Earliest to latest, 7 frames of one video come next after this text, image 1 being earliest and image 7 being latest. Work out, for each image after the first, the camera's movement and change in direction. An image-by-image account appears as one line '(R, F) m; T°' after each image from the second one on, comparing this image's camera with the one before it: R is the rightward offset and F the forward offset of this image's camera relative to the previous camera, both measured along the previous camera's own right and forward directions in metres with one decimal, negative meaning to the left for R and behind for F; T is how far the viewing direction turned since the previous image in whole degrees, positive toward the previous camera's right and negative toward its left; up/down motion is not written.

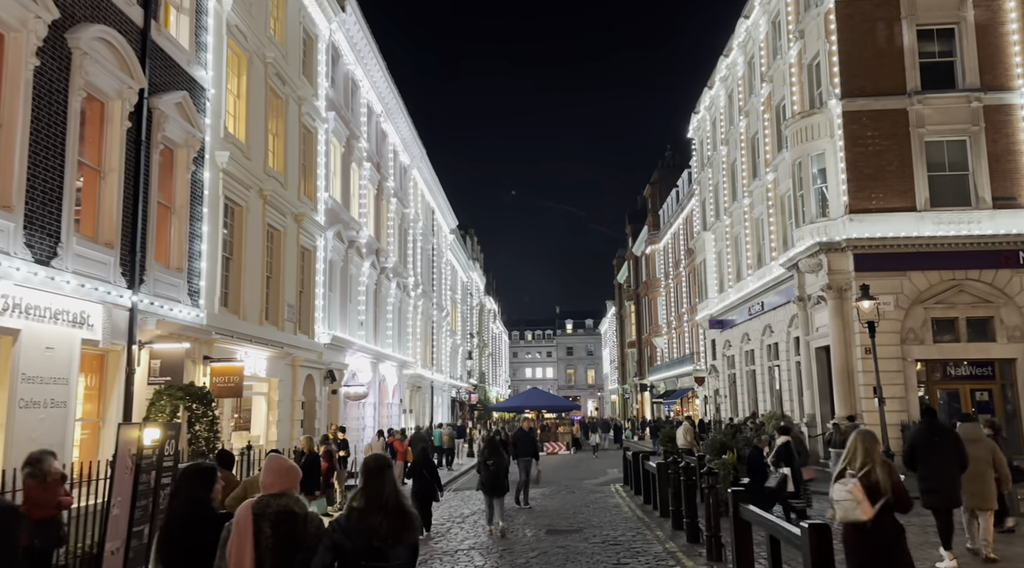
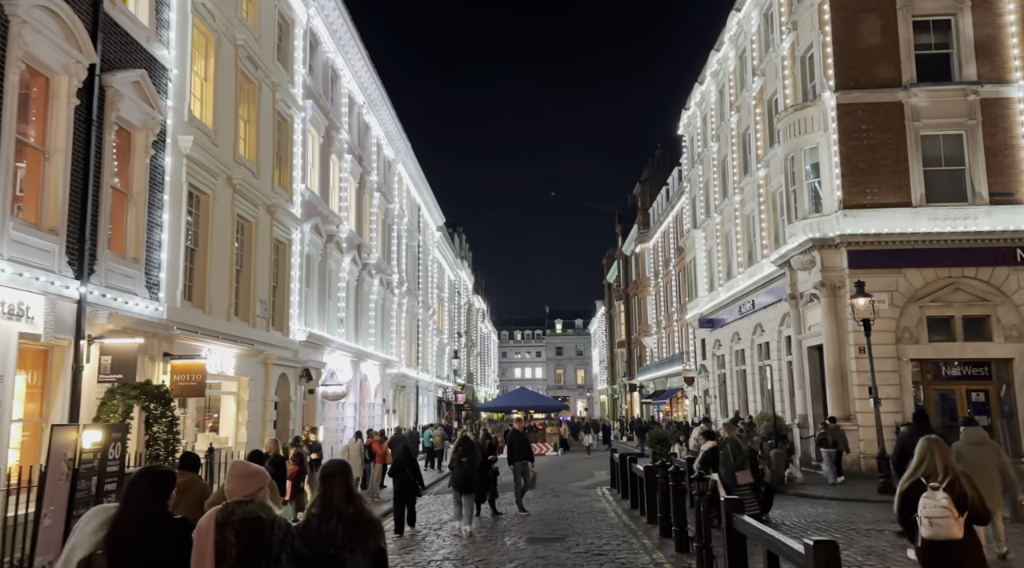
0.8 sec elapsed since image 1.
(+0.2, +0.8) m; +1°
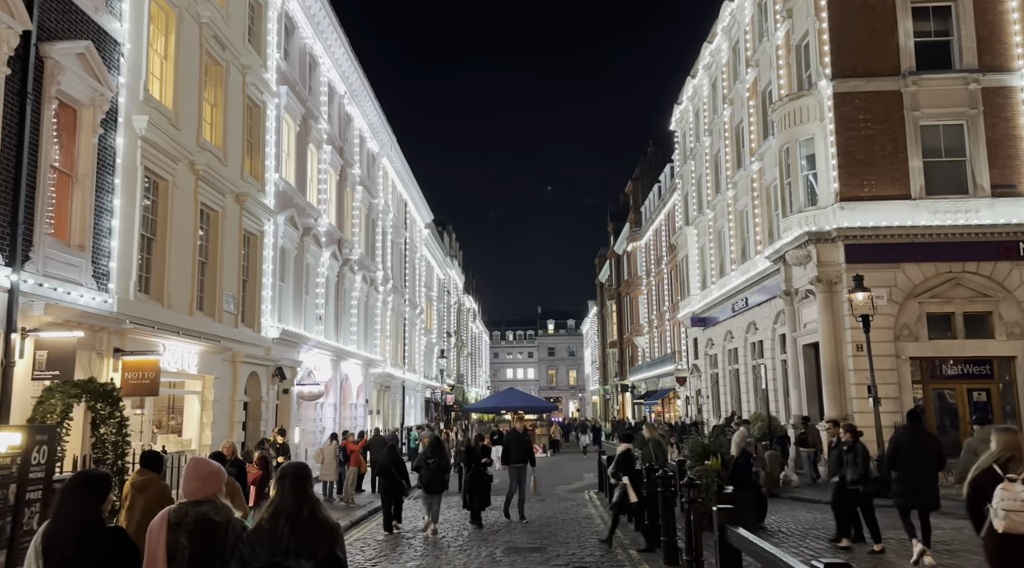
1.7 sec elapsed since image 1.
(+0.2, +1.0) m; 0°
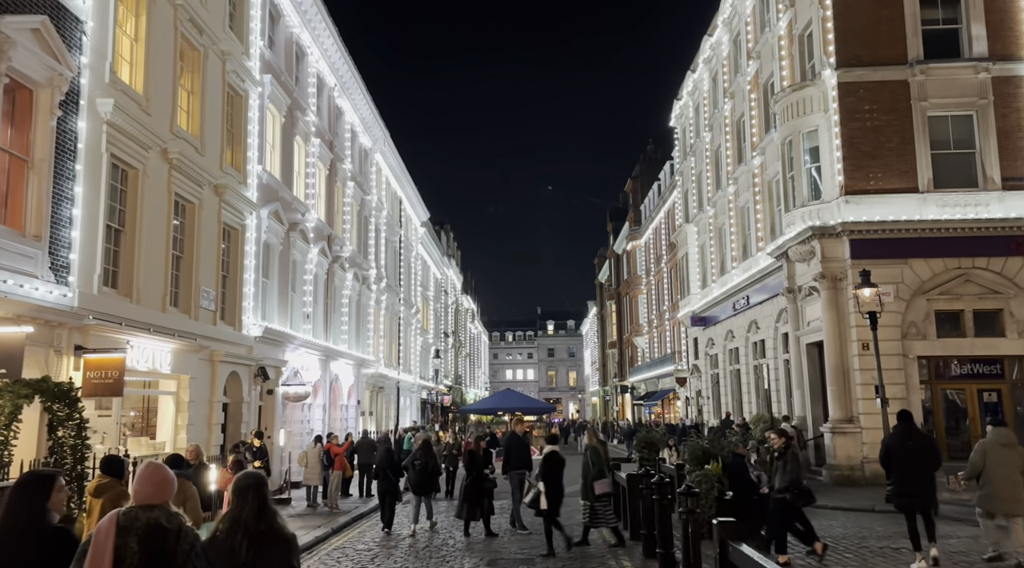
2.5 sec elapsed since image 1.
(+0.2, +0.8) m; 0°
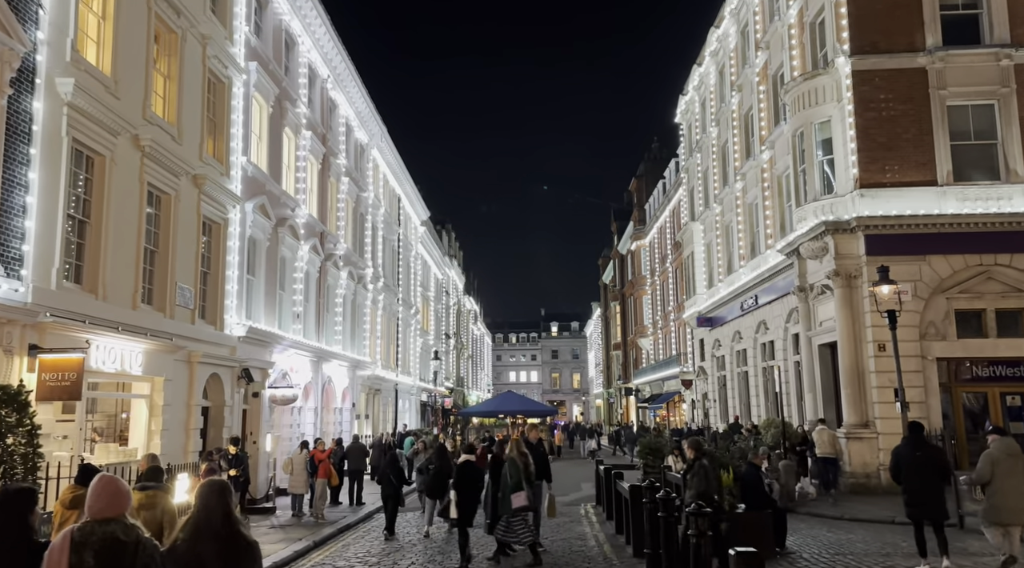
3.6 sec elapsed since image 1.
(+0.1, +1.0) m; 0°
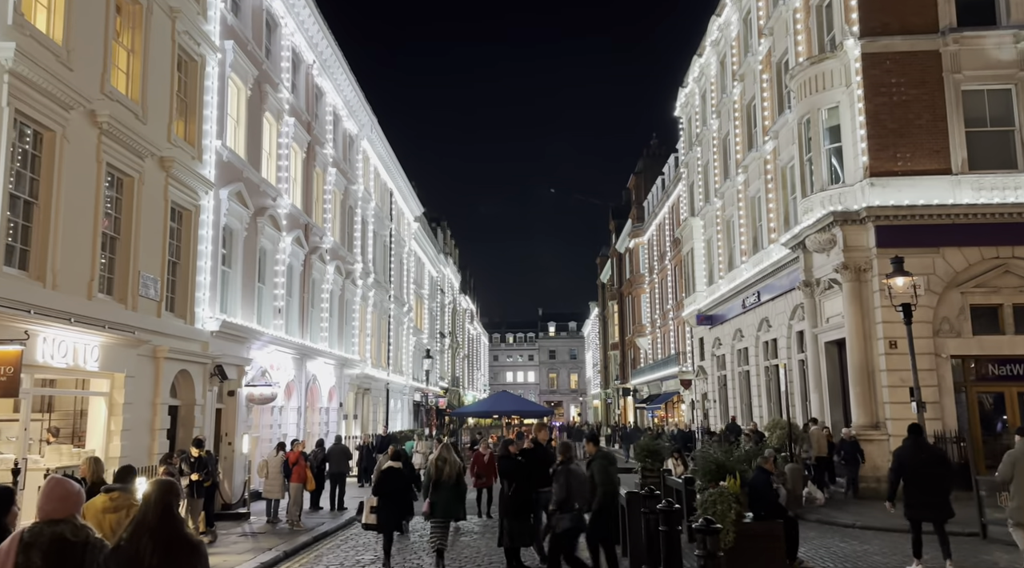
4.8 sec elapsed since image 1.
(+0.2, +1.1) m; 0°
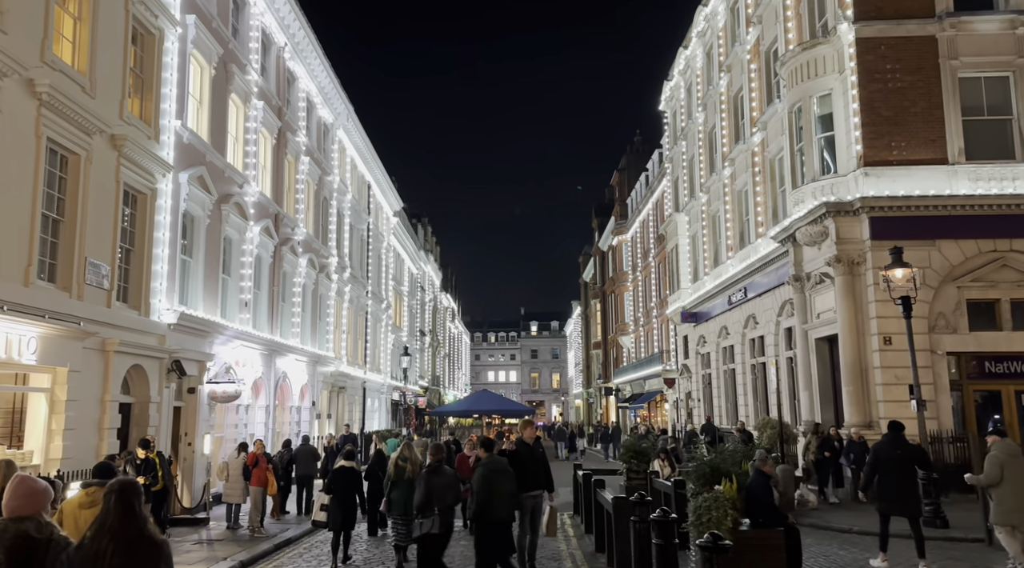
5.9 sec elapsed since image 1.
(+0.1, +1.0) m; +1°
